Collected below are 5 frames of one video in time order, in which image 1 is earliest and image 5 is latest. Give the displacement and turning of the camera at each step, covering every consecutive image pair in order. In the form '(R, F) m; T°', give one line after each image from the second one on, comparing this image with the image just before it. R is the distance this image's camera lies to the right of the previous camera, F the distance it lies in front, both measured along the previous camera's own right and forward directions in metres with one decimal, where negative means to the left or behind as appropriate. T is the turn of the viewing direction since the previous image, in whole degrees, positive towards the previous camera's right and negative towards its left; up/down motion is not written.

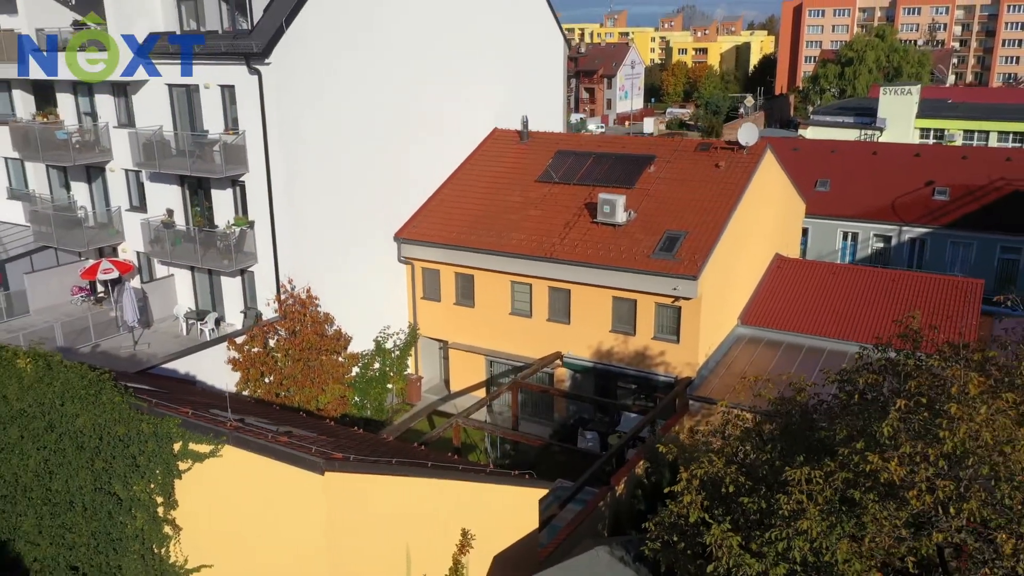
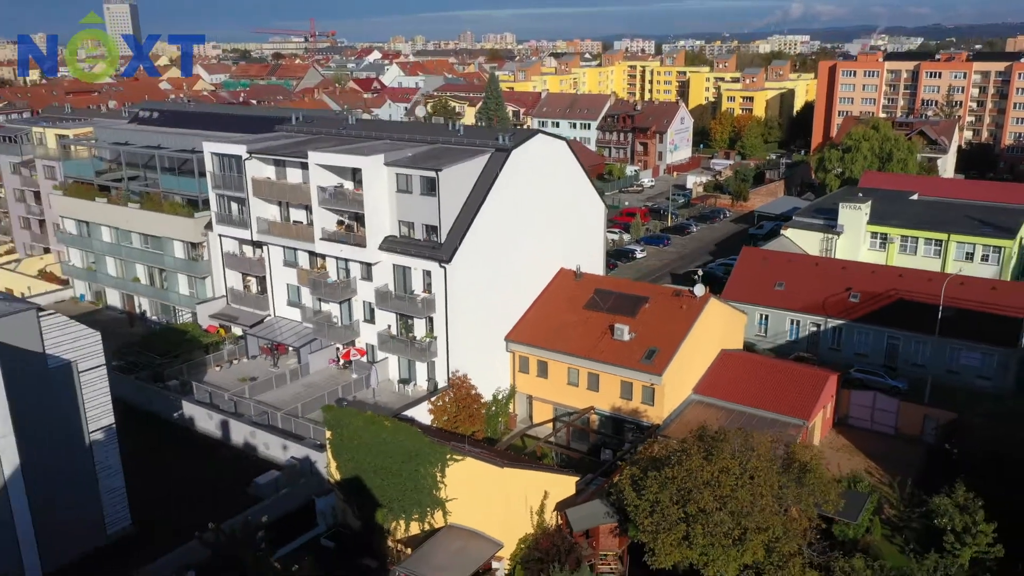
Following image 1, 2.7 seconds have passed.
(+0.1, -8.9) m; -4°
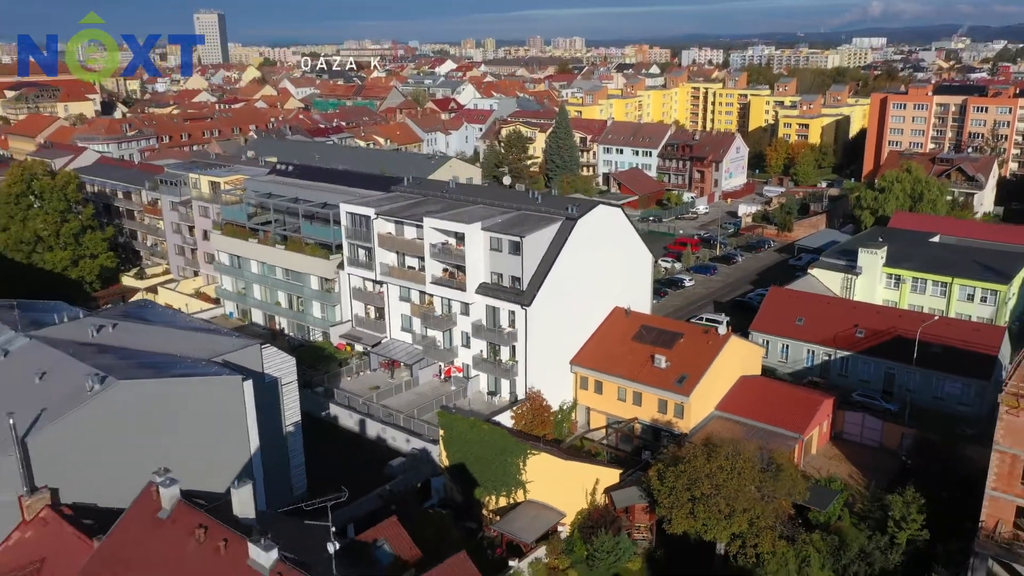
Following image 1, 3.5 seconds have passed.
(0.0, -5.8) m; -4°
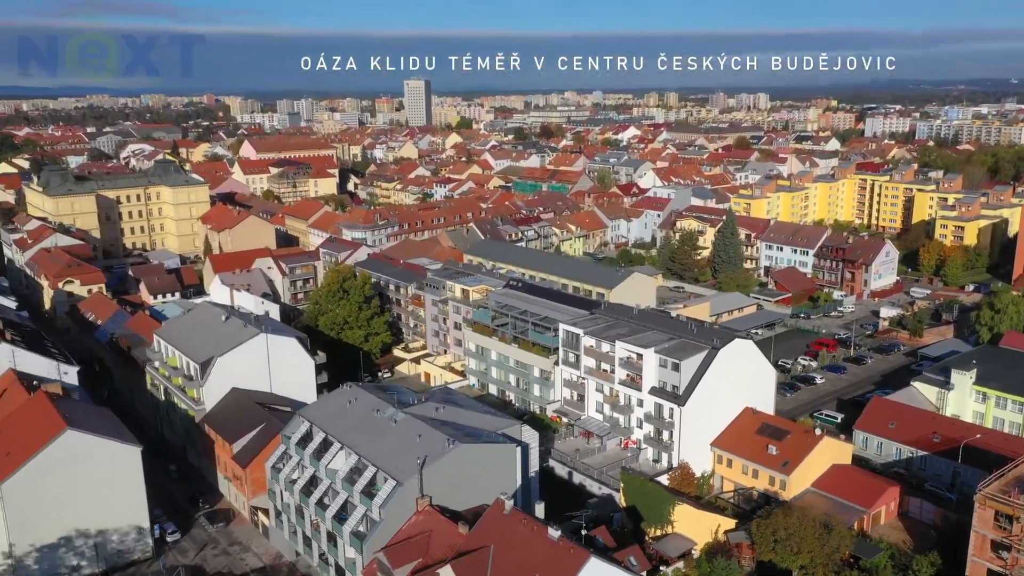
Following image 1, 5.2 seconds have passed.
(+0.3, -13.1) m; -12°
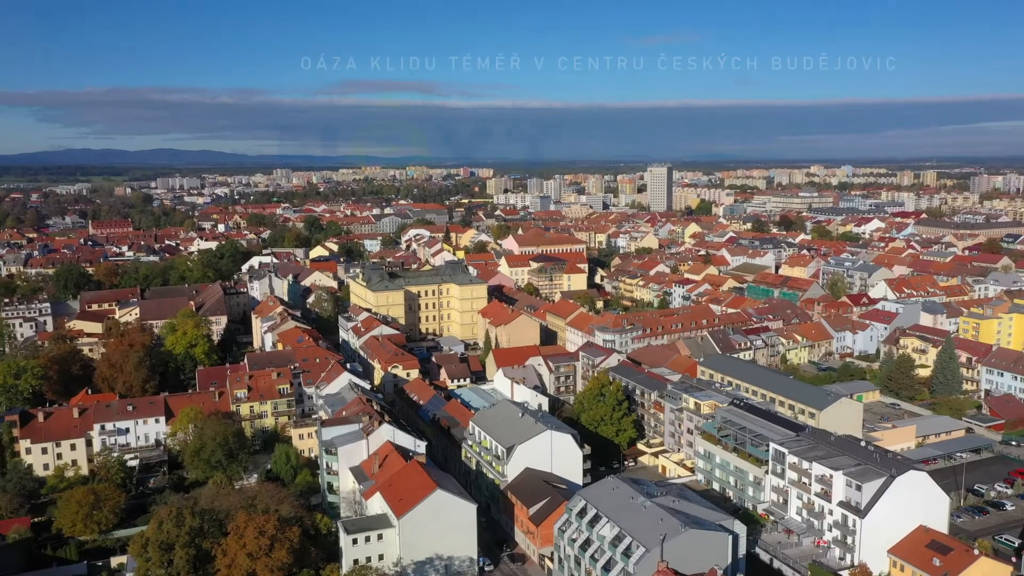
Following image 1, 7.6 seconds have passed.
(+0.6, -15.4) m; -16°
